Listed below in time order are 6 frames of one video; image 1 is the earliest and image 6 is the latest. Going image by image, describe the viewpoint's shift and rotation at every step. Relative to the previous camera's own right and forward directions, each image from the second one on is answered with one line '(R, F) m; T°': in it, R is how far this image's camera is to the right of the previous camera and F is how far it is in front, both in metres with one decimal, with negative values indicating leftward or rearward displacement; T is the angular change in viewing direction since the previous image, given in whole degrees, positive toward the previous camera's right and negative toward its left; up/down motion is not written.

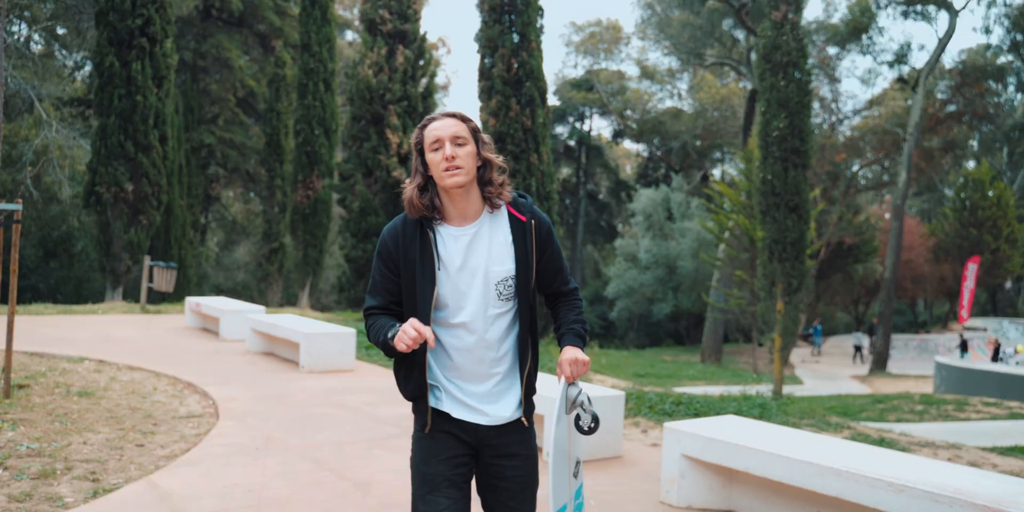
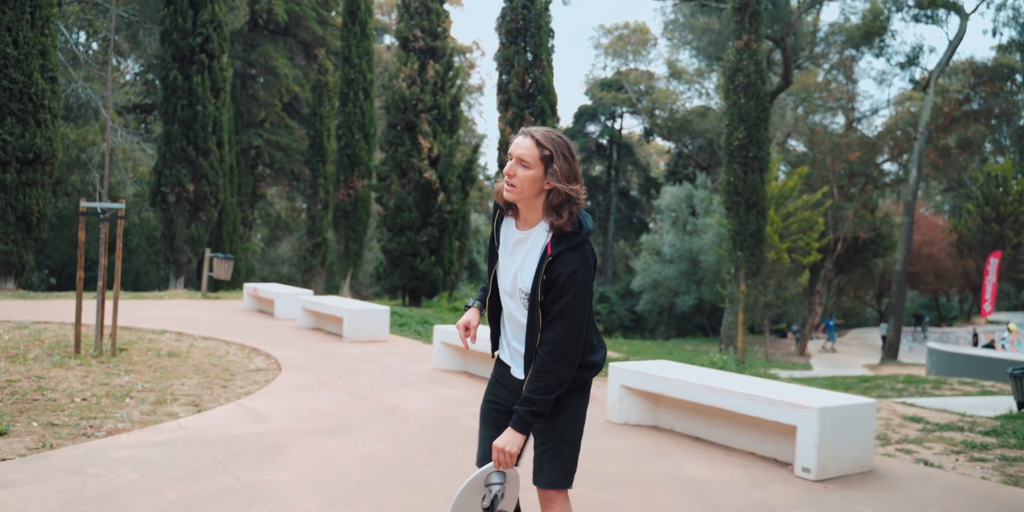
(+0.4, -1.6) m; -3°
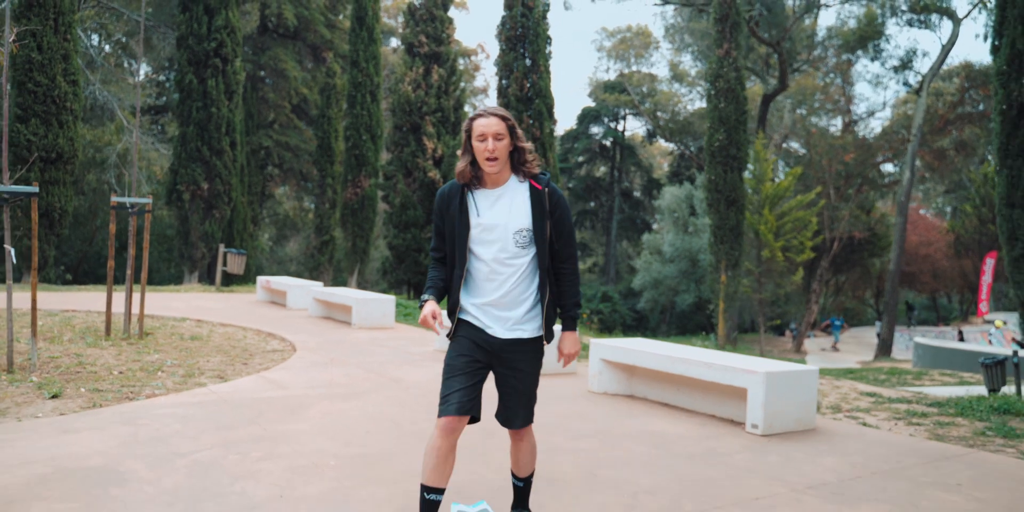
(+0.1, -0.7) m; 0°
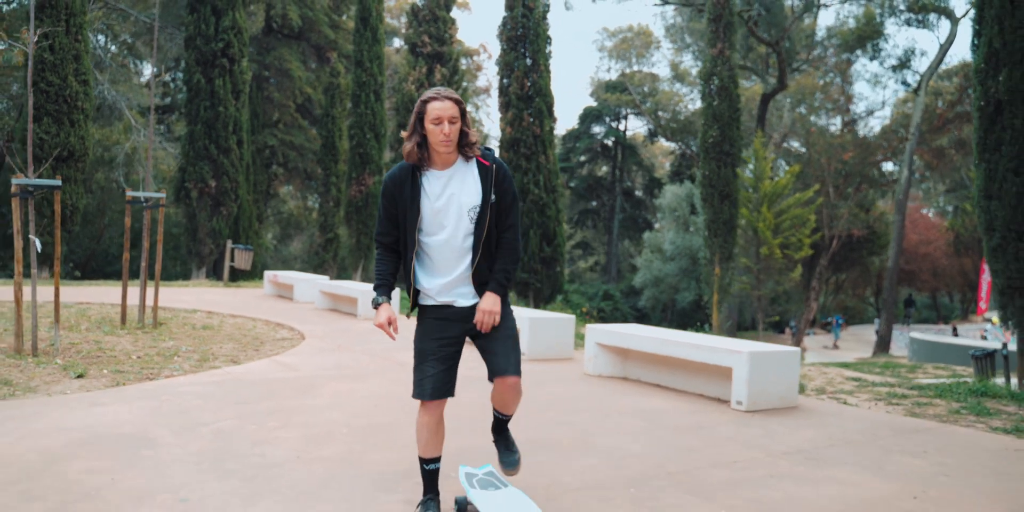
(0.0, -0.3) m; 0°
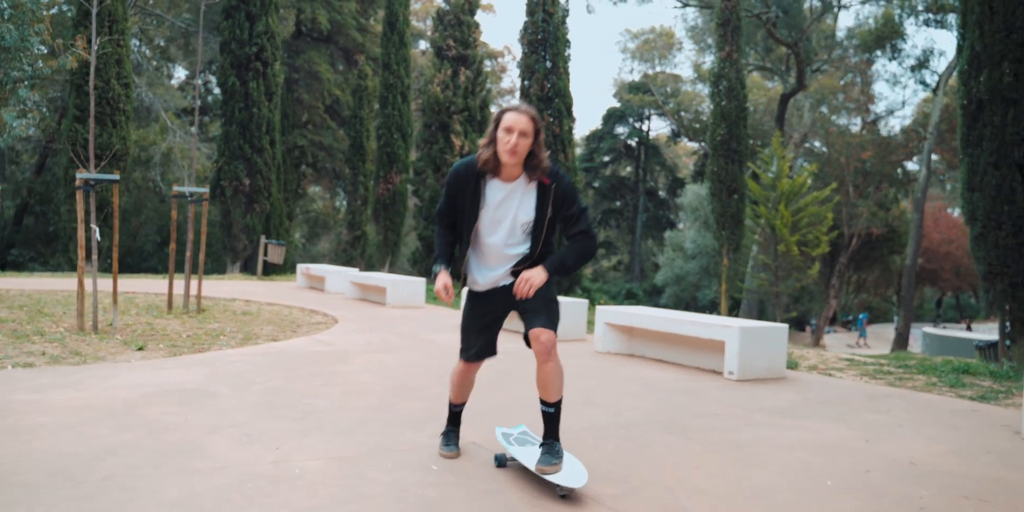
(+0.1, -0.7) m; -2°
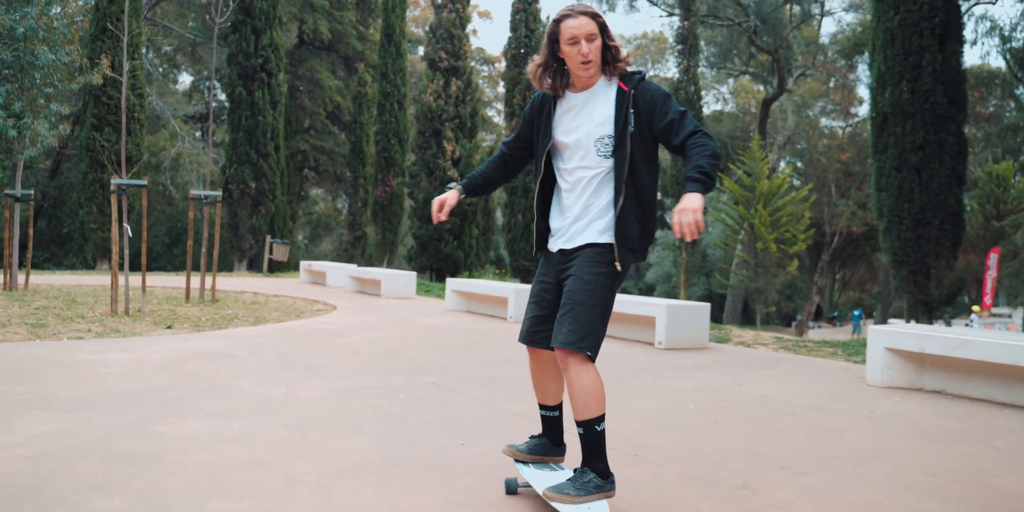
(+0.3, -1.3) m; 0°
